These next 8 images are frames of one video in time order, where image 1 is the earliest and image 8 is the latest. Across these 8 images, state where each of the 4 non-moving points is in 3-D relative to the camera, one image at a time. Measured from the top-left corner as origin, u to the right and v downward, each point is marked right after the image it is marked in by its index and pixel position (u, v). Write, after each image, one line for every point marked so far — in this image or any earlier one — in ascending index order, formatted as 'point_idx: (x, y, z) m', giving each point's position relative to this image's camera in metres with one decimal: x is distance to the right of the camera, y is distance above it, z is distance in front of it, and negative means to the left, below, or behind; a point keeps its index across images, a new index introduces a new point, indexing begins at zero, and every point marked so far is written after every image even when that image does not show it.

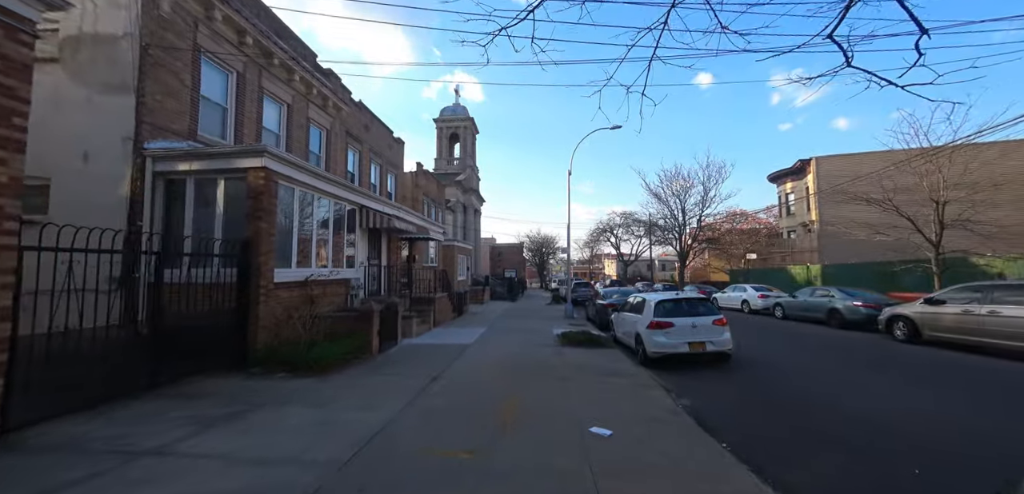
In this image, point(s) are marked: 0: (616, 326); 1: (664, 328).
0: (+3.0, -2.3, +10.6) m
1: (+3.1, -1.6, +7.5) m
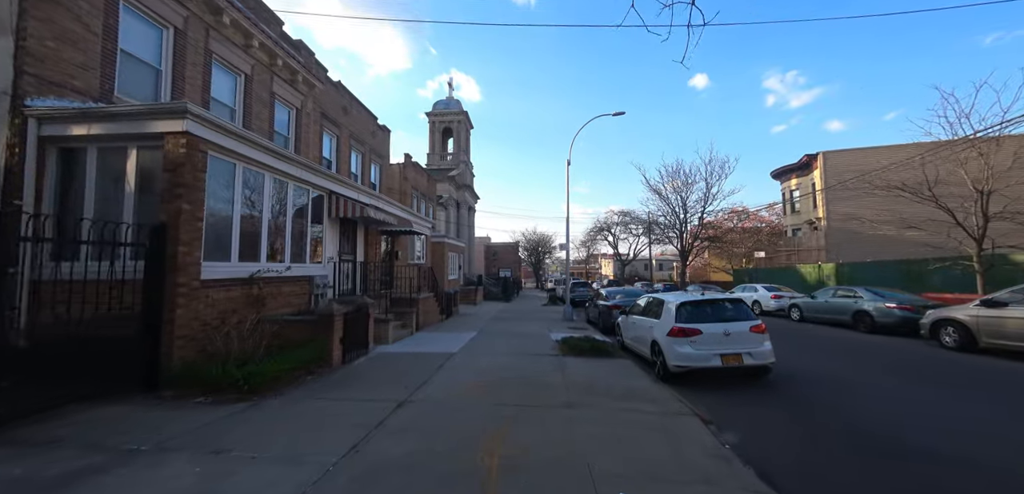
0: (+2.8, -2.1, +9.3) m
1: (+2.9, -1.5, +6.1) m
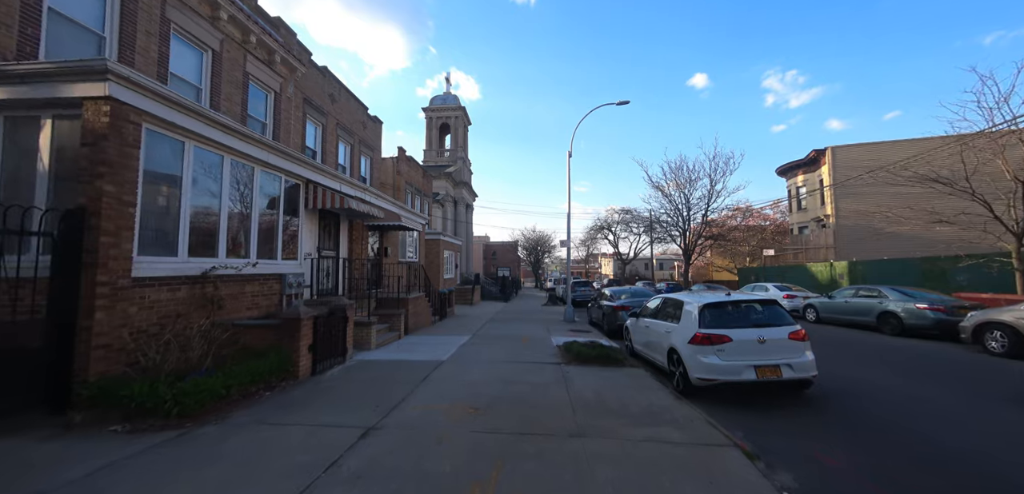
0: (+2.8, -2.0, +8.3) m
1: (+2.8, -1.4, +5.2) m
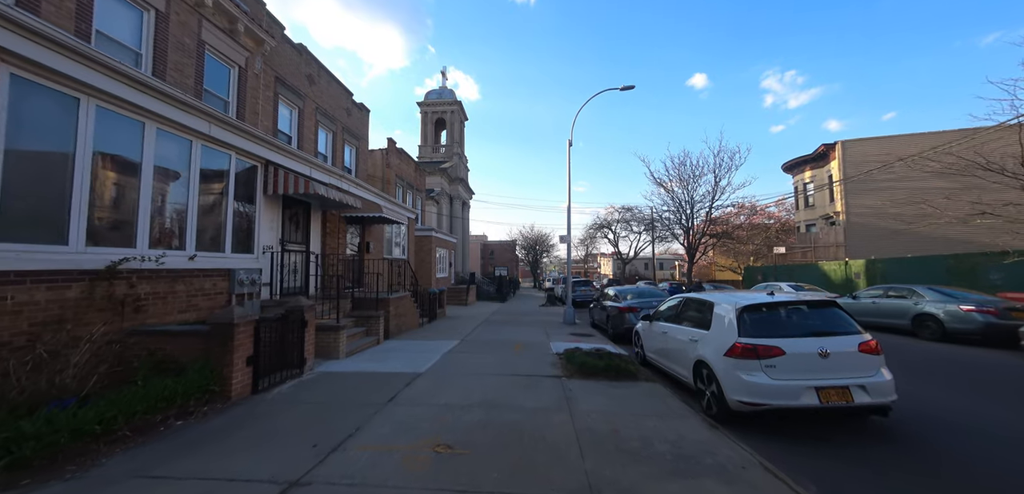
0: (+2.6, -1.8, +7.2) m
1: (+2.7, -1.2, +4.0) m
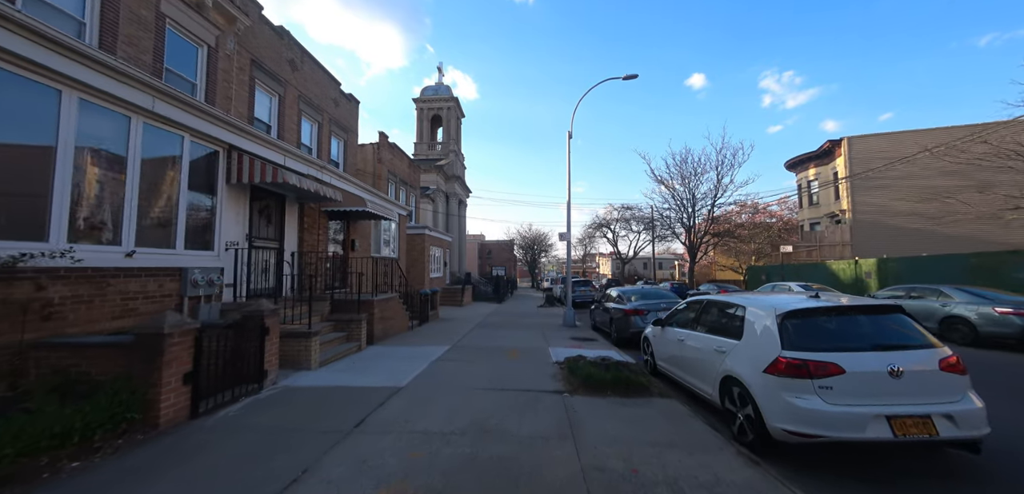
0: (+2.5, -1.8, +6.4) m
1: (+2.6, -1.1, +3.2) m
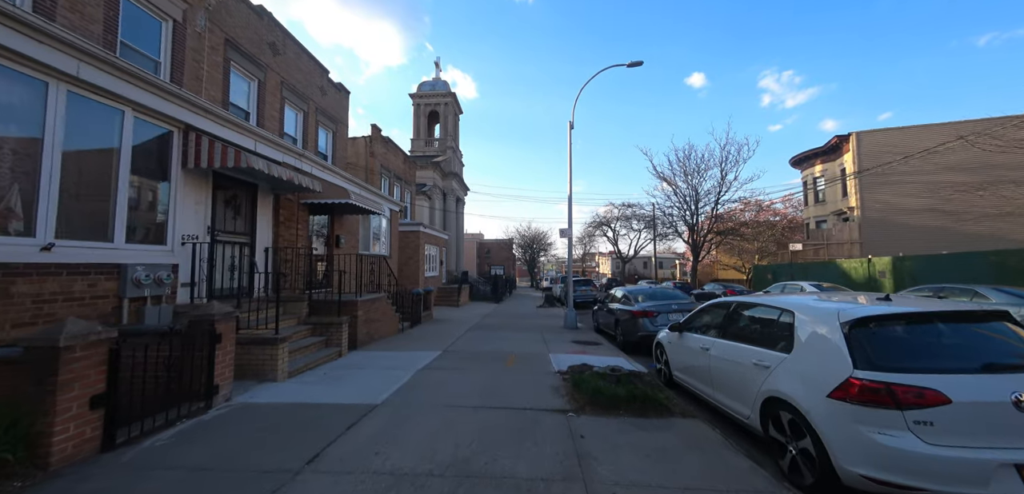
0: (+2.5, -1.7, +5.6) m
1: (+2.6, -1.0, +2.4) m
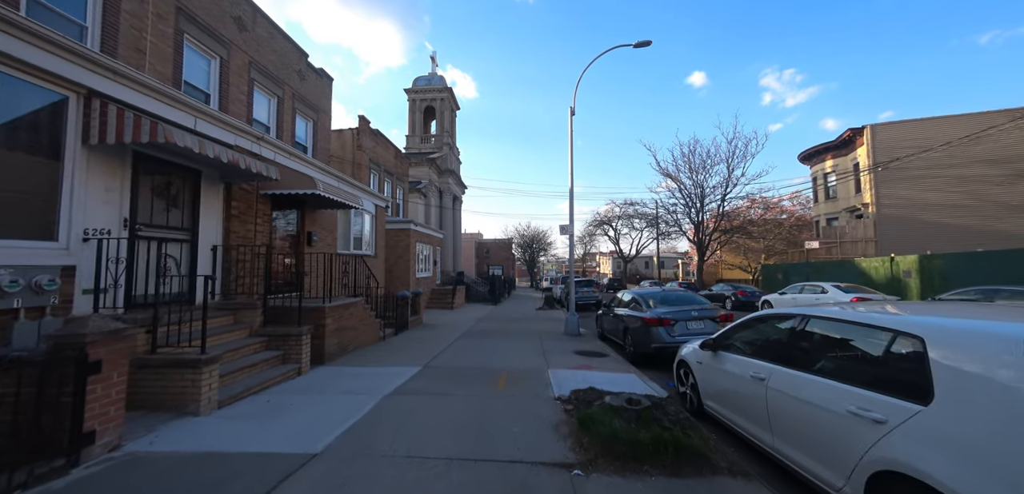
0: (+2.3, -1.6, +4.4) m
1: (+2.4, -1.0, +1.2) m
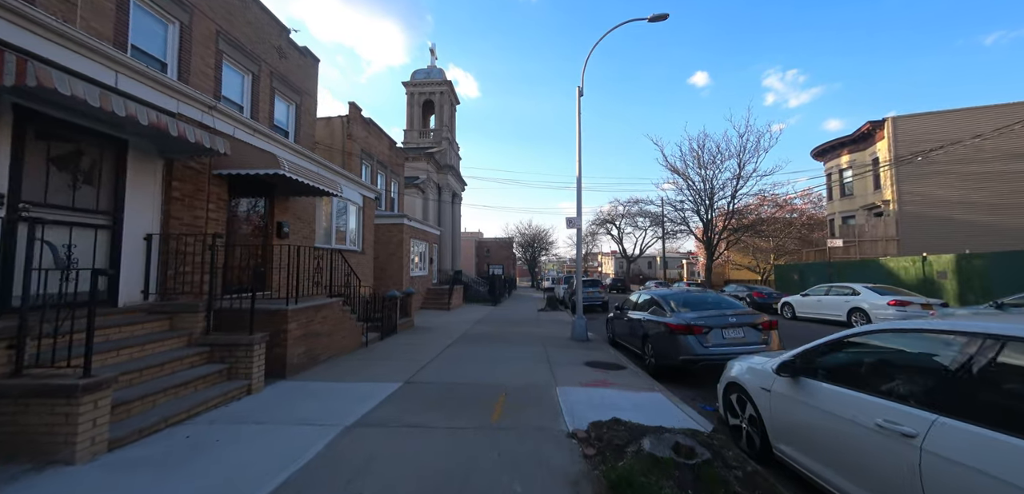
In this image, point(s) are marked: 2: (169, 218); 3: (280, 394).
0: (+2.3, -1.5, +3.1) m
1: (+2.4, -0.9, 0.0) m
2: (-5.2, +0.4, +5.7) m
3: (-3.2, -2.0, +5.0) m
